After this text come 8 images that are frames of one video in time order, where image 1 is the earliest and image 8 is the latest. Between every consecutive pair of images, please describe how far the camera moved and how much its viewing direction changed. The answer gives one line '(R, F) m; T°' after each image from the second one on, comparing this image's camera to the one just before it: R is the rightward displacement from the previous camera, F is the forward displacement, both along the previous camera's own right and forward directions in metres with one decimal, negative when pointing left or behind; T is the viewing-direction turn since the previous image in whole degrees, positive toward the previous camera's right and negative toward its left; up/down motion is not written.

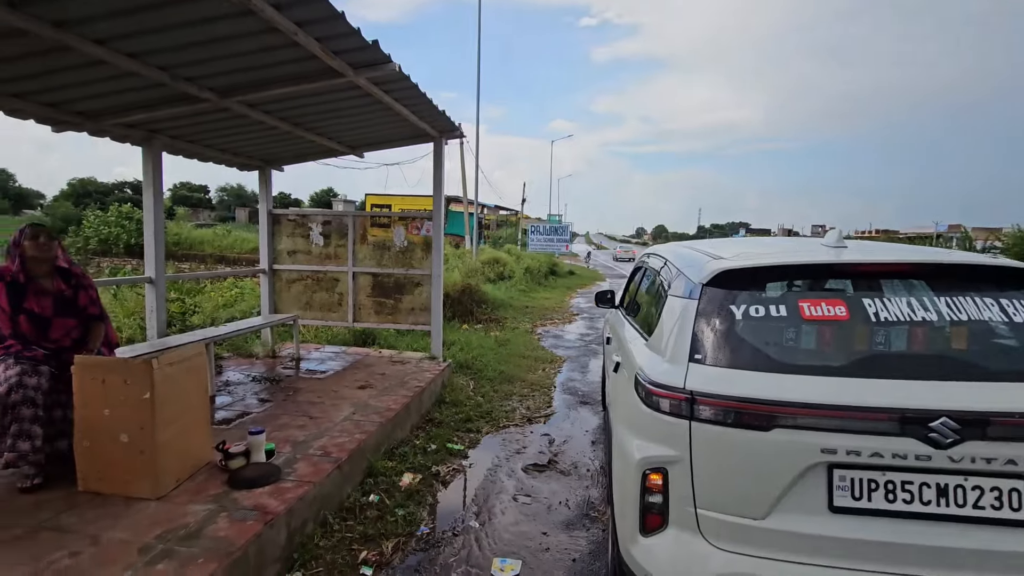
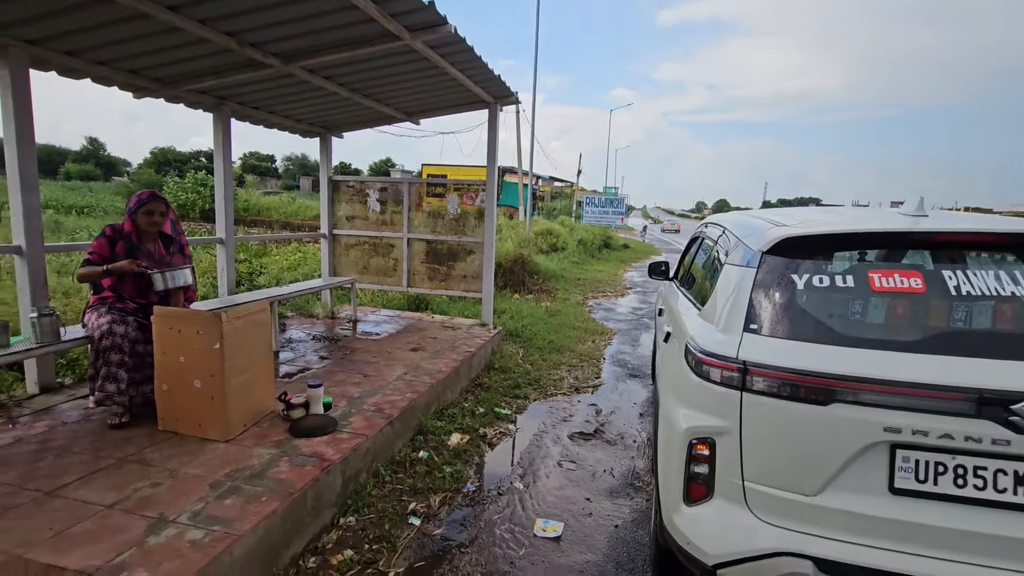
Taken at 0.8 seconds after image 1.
(0.0, 0.0) m; -6°
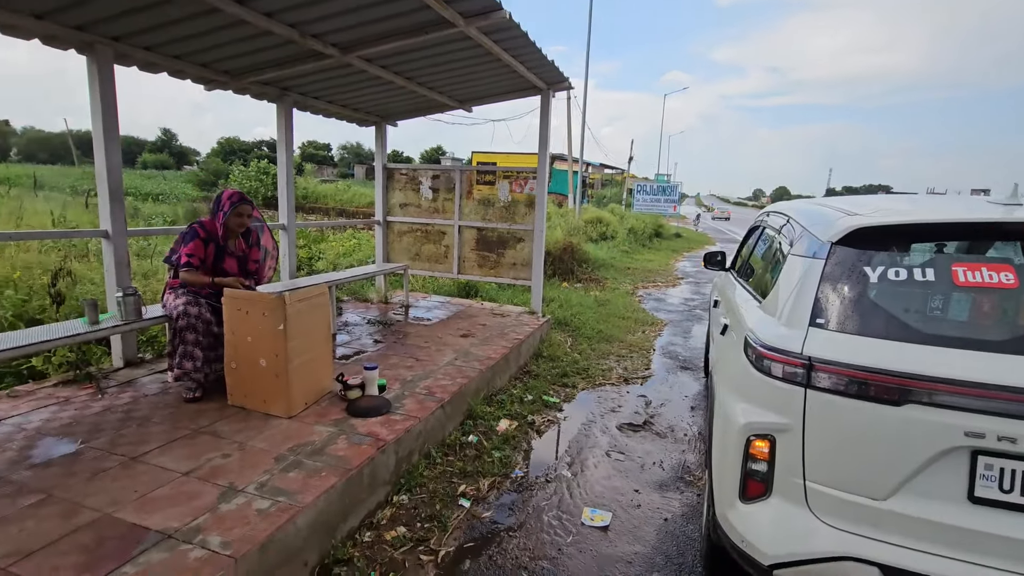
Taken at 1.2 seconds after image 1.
(0.0, 0.0) m; -5°
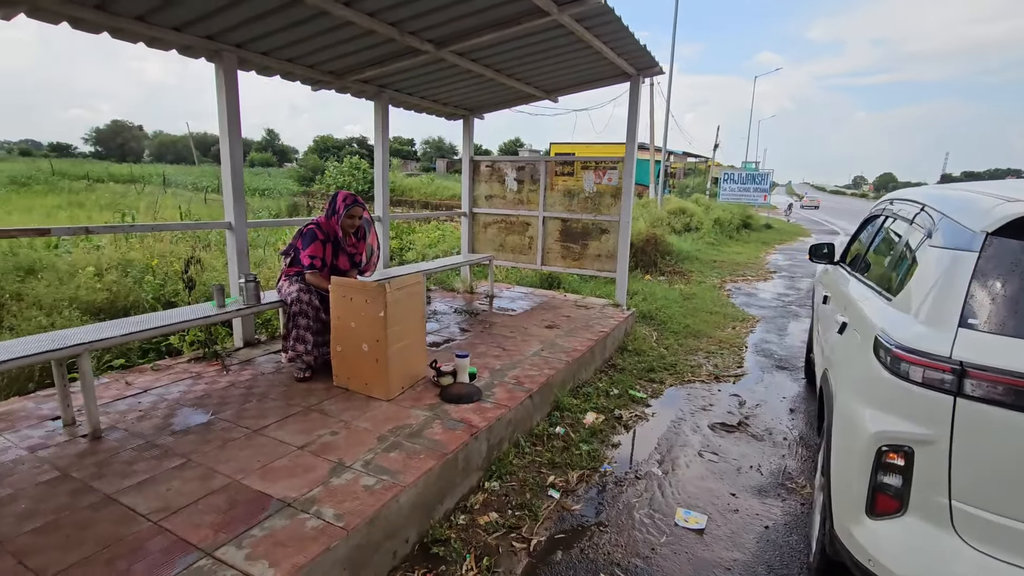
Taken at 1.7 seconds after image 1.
(-0.1, 0.0) m; -8°
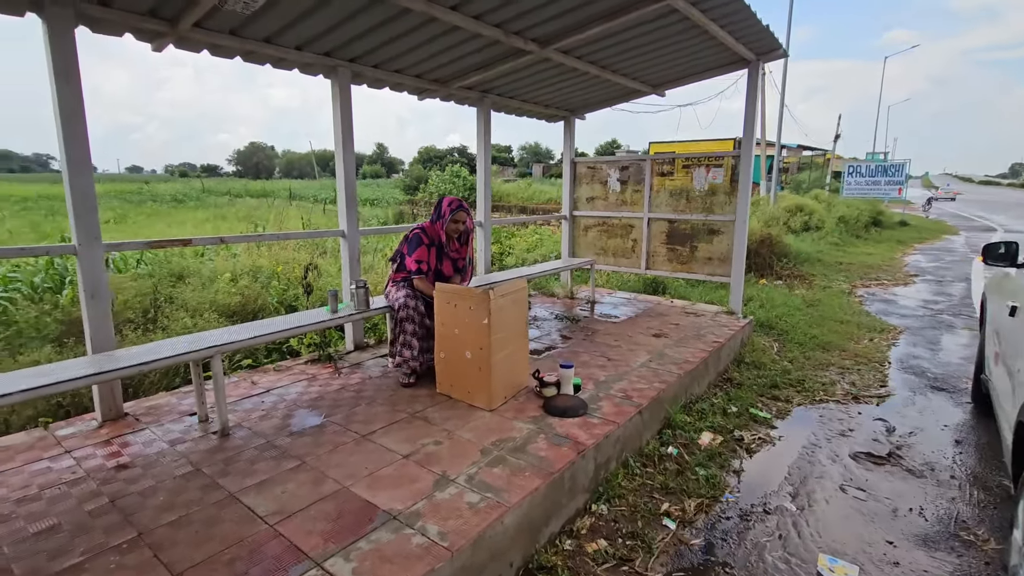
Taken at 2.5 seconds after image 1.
(-0.1, +0.2) m; -11°
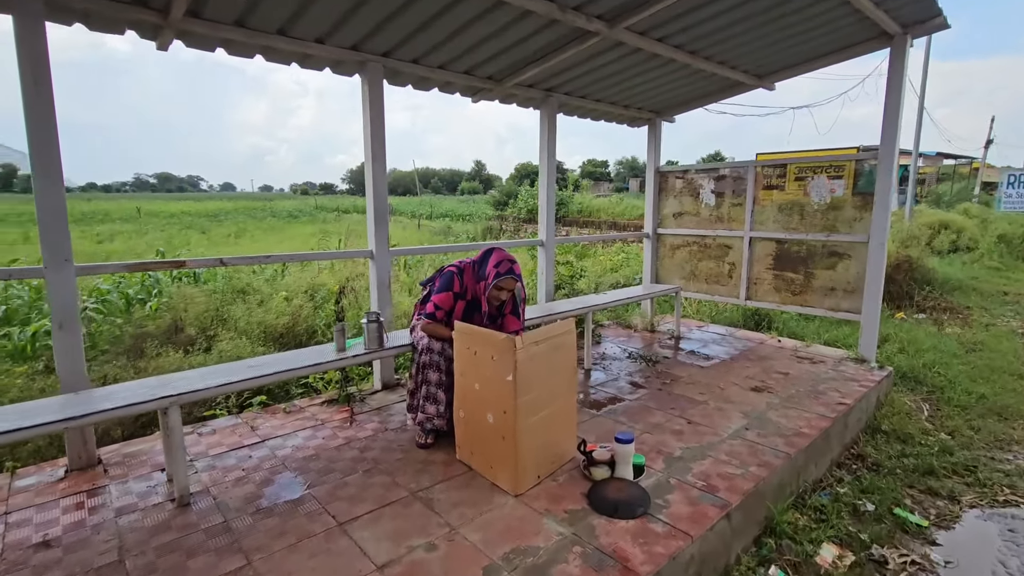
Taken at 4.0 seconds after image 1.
(+0.2, +0.8) m; -10°
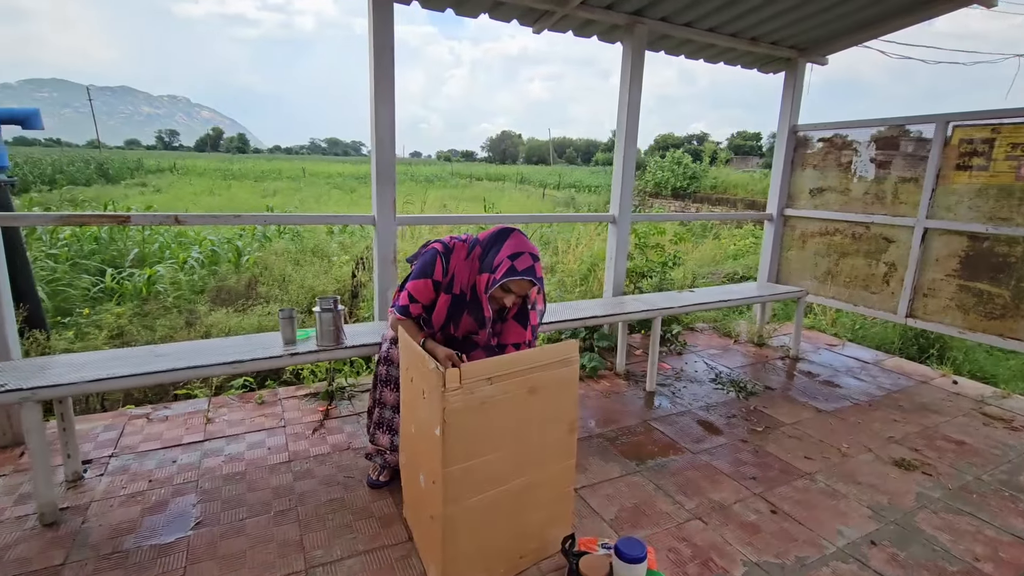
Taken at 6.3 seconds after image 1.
(+0.5, +1.0) m; -14°
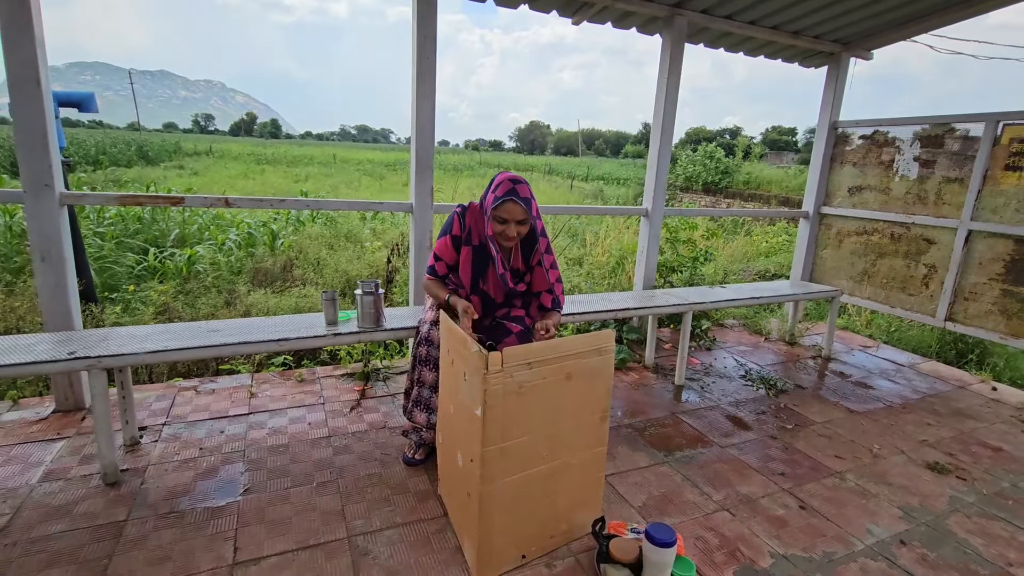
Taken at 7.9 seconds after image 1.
(-0.1, 0.0) m; -3°
